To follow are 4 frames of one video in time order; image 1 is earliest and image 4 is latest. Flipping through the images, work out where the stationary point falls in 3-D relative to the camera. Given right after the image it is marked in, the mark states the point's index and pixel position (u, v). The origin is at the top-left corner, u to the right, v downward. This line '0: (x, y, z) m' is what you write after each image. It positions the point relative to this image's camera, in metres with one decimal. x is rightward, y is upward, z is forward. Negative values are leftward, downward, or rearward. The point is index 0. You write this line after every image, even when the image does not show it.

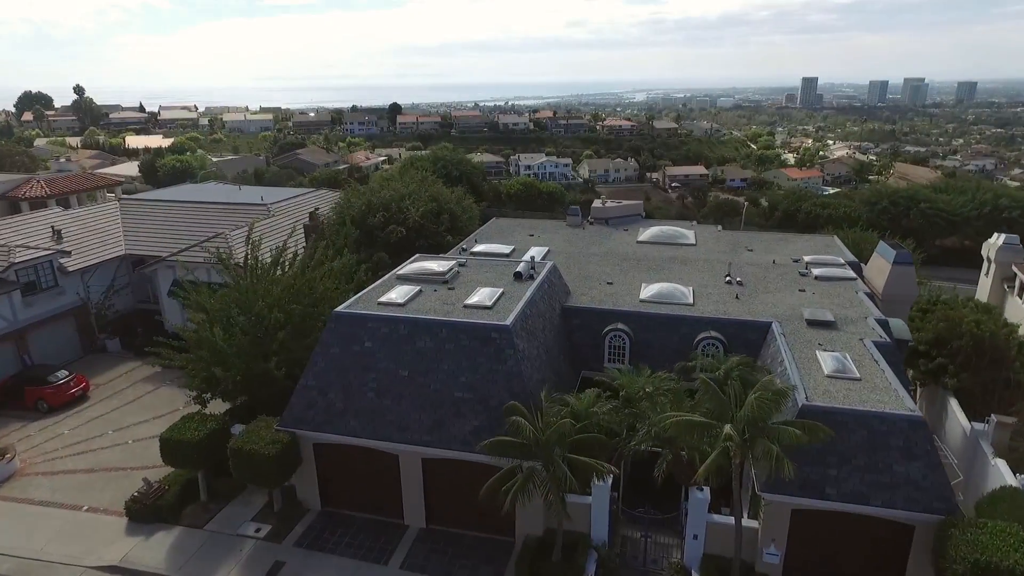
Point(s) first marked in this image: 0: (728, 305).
0: (+5.0, -0.4, +14.4) m
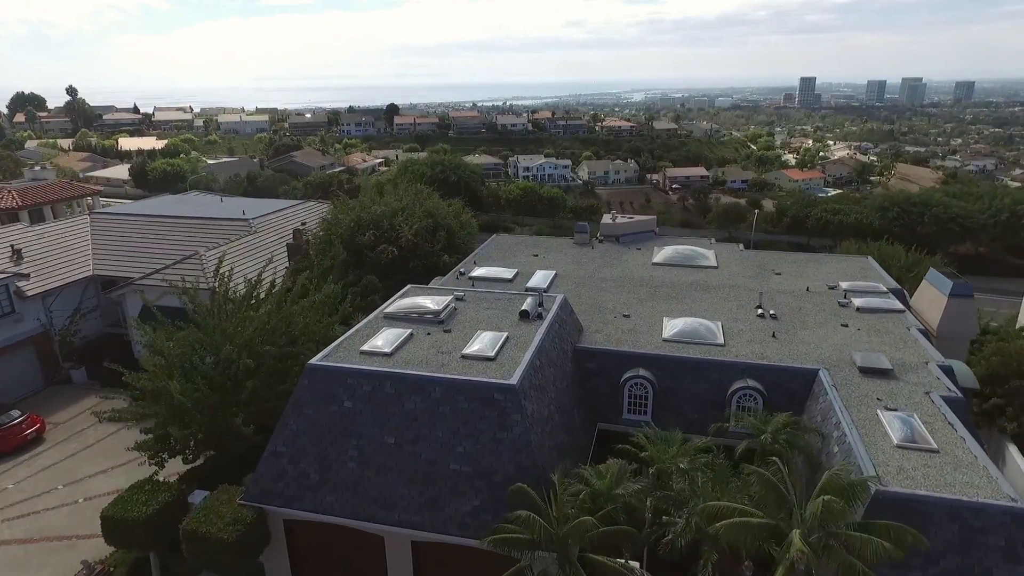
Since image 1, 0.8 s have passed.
0: (+5.1, -1.2, +12.6) m
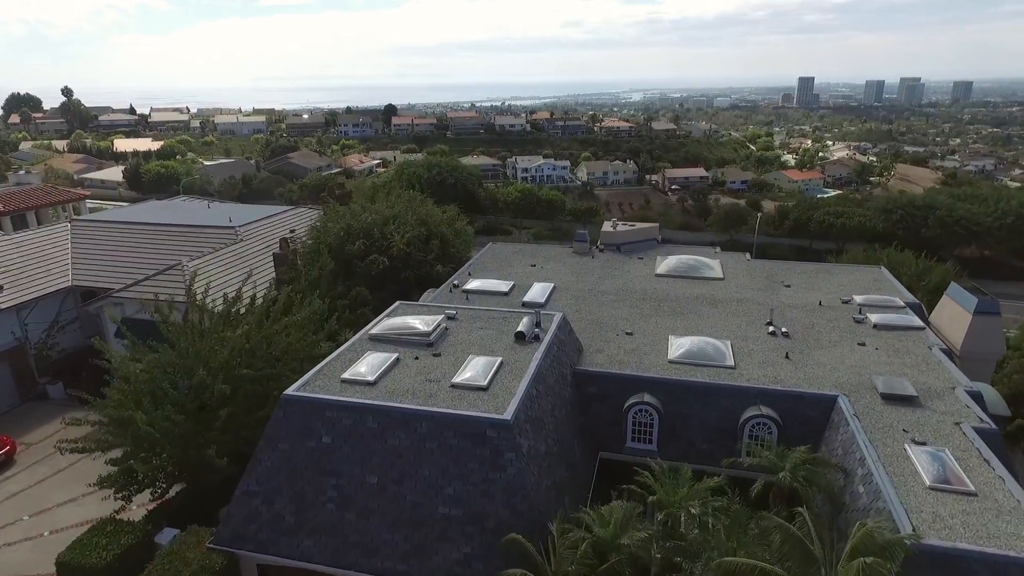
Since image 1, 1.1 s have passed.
0: (+5.0, -1.5, +11.7) m
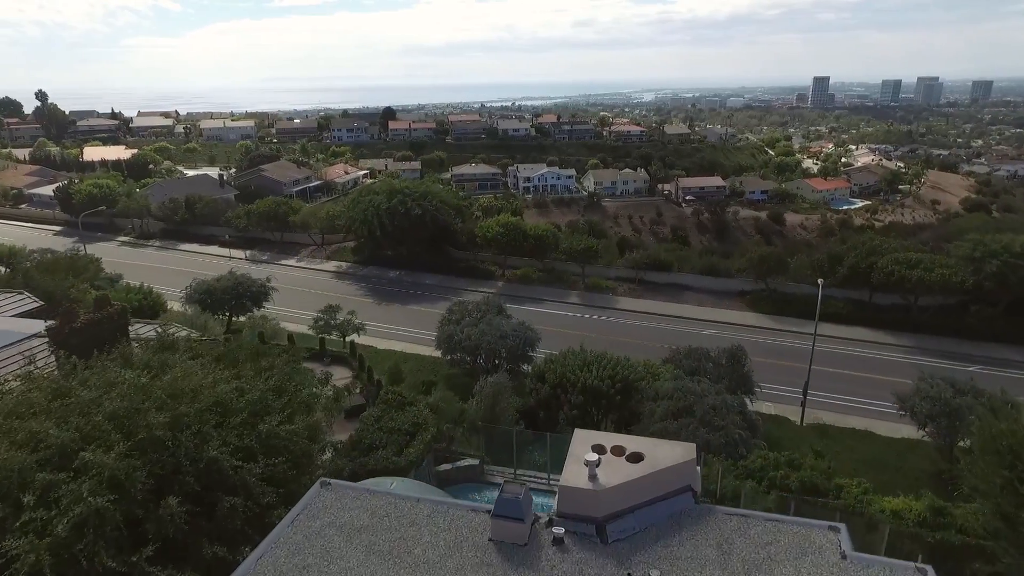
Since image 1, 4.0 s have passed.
0: (+2.7, -6.0, +0.2) m
